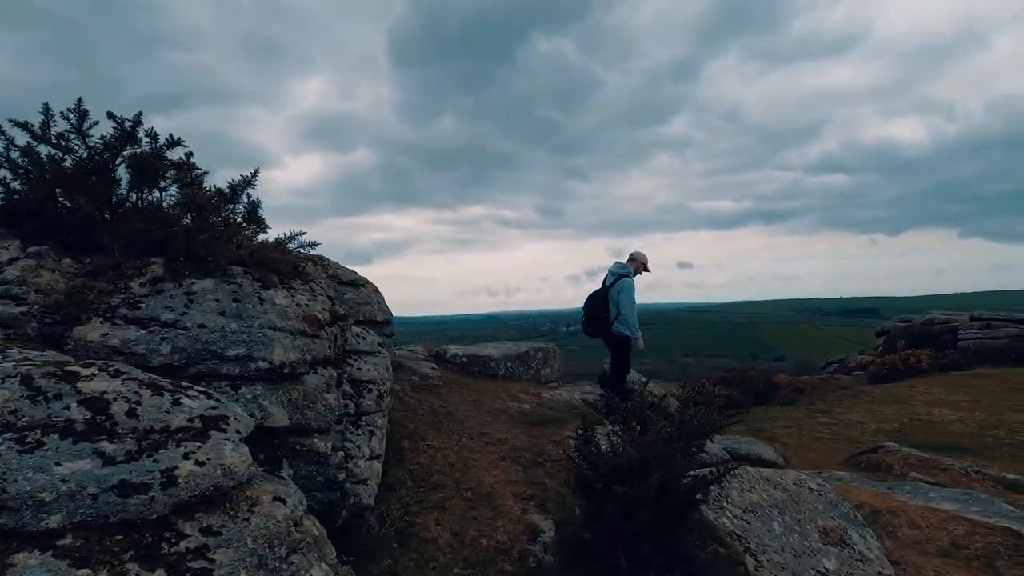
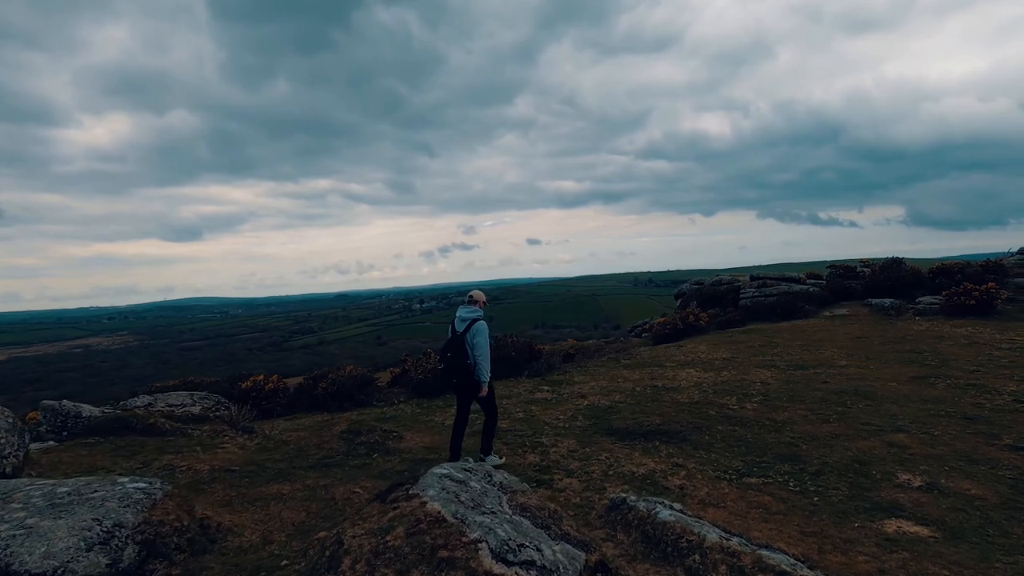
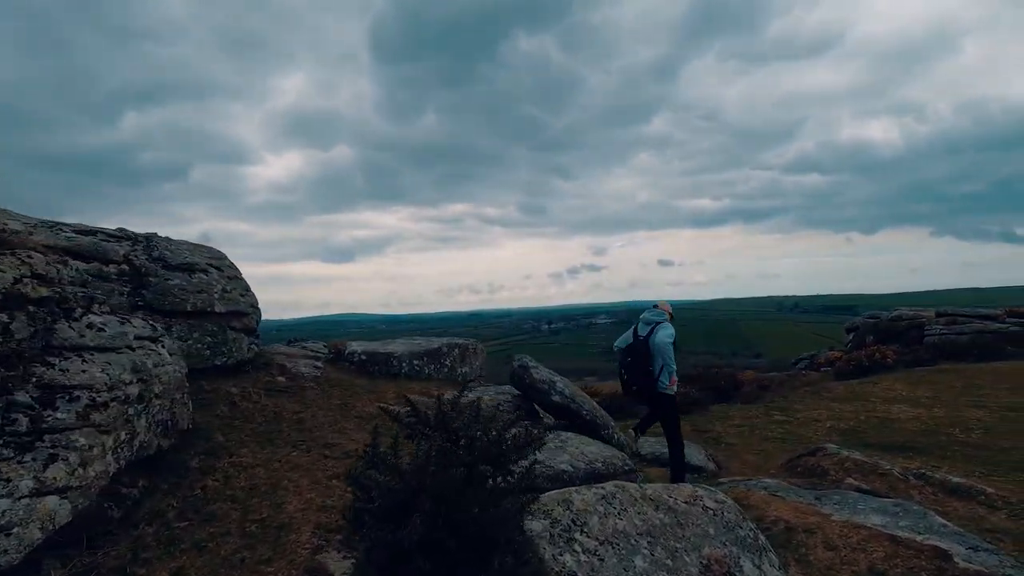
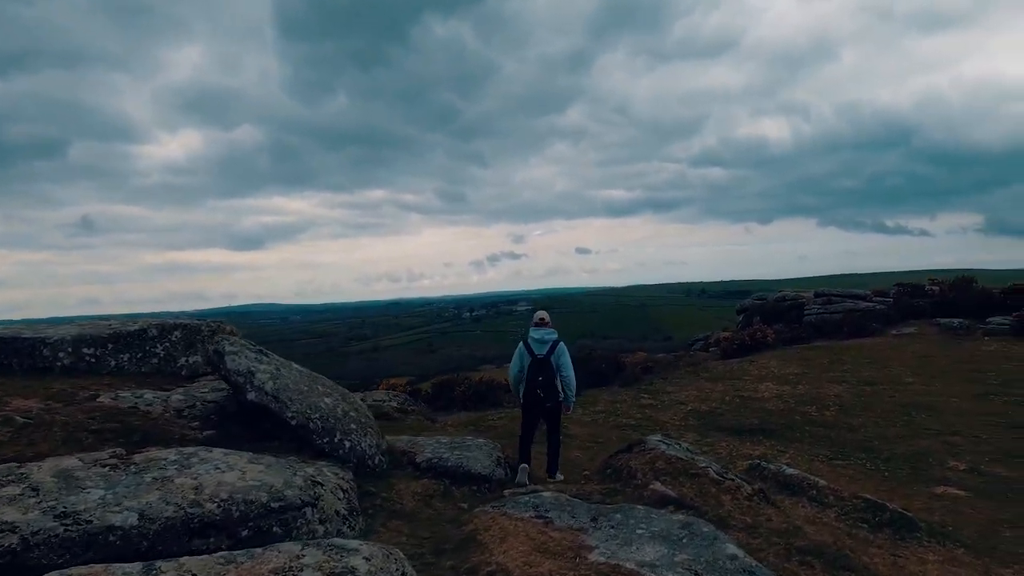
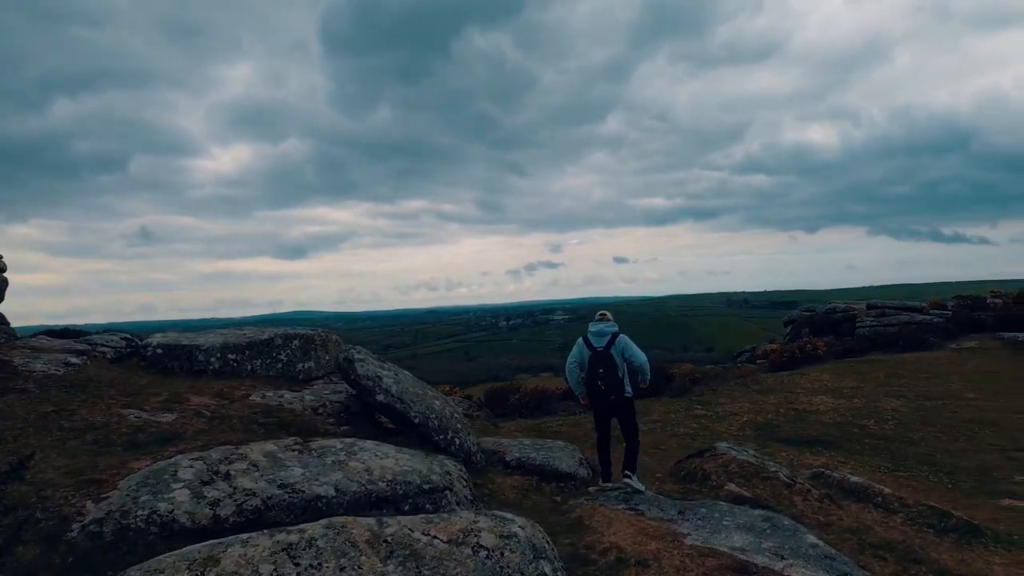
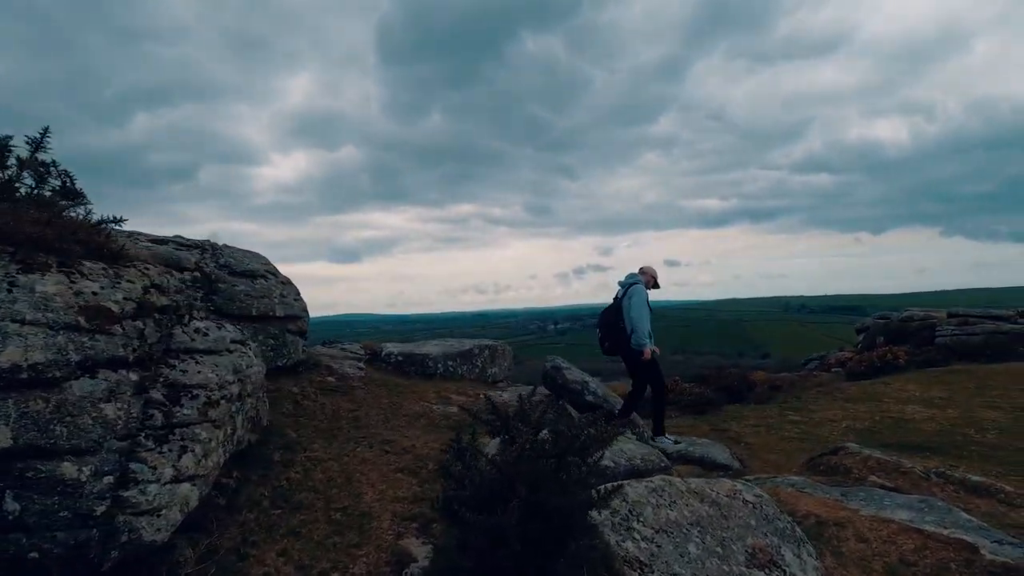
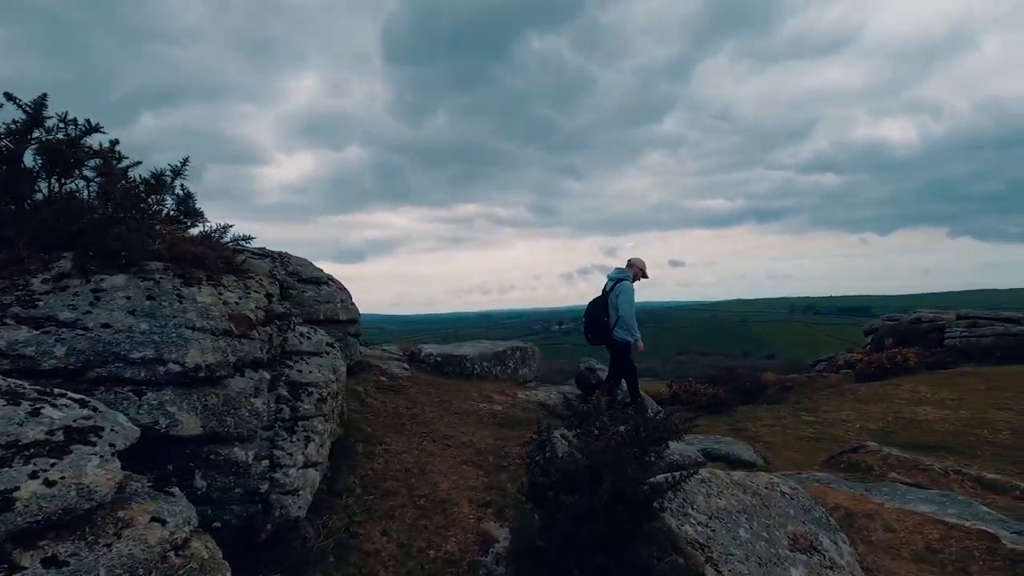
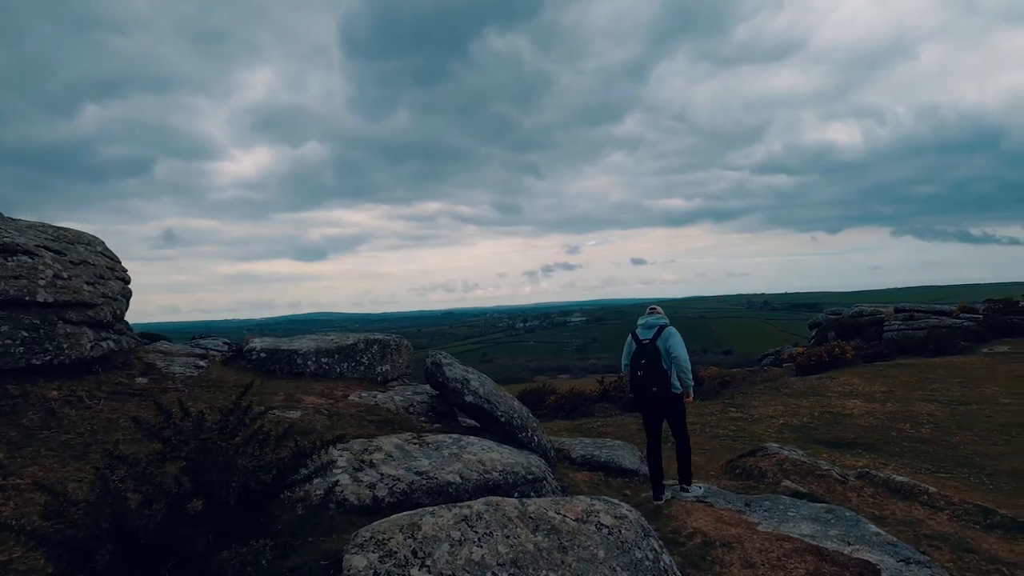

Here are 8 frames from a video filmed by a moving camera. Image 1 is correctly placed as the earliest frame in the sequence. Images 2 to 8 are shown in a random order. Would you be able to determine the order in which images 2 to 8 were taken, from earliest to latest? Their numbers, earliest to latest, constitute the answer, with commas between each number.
7, 6, 3, 8, 5, 4, 2
